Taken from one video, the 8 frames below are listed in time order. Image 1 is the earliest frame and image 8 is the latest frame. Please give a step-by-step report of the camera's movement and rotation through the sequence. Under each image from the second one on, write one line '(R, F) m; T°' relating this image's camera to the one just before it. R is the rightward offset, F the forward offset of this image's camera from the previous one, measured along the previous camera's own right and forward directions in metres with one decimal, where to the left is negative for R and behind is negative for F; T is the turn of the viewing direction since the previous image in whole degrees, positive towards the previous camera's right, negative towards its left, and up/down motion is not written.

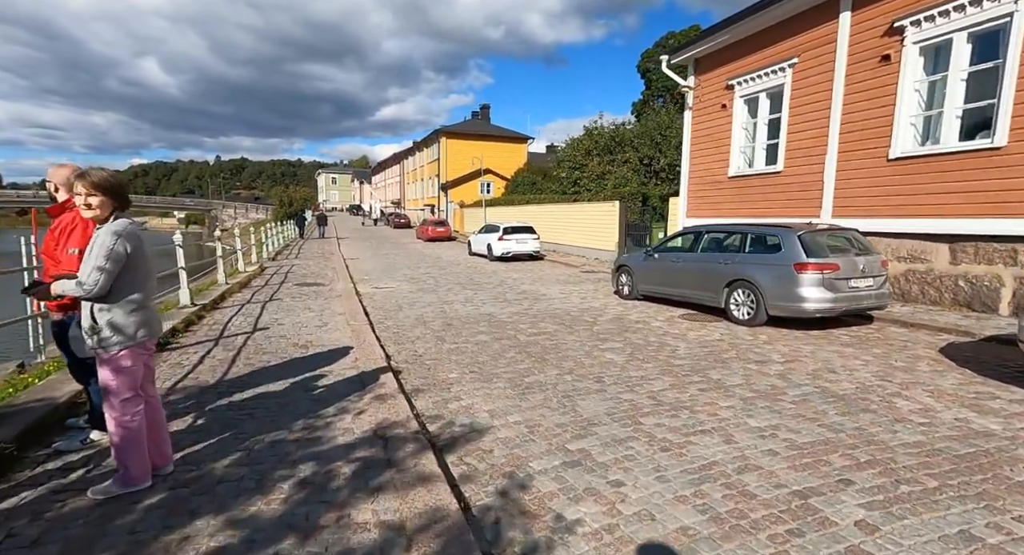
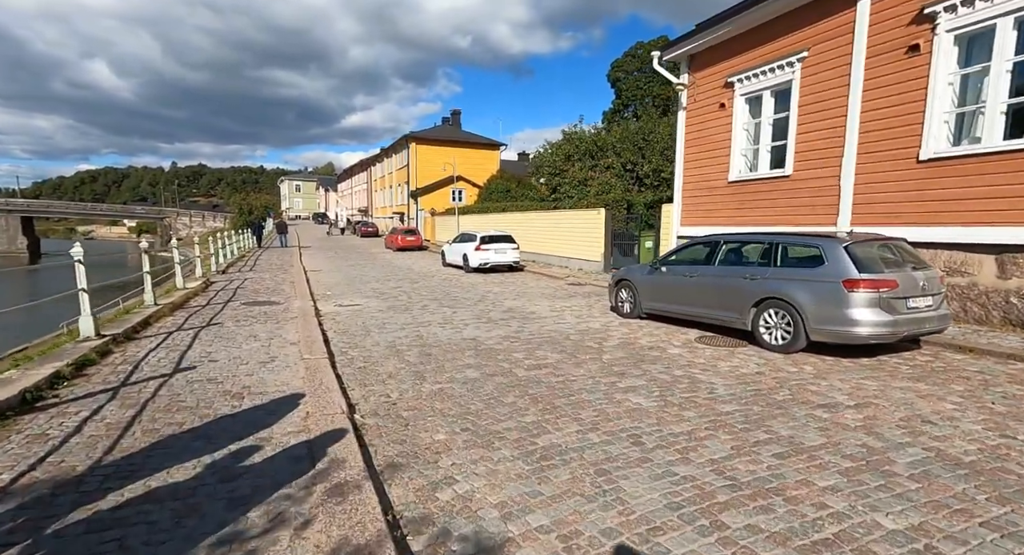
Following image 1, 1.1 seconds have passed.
(-0.3, +1.3) m; +3°
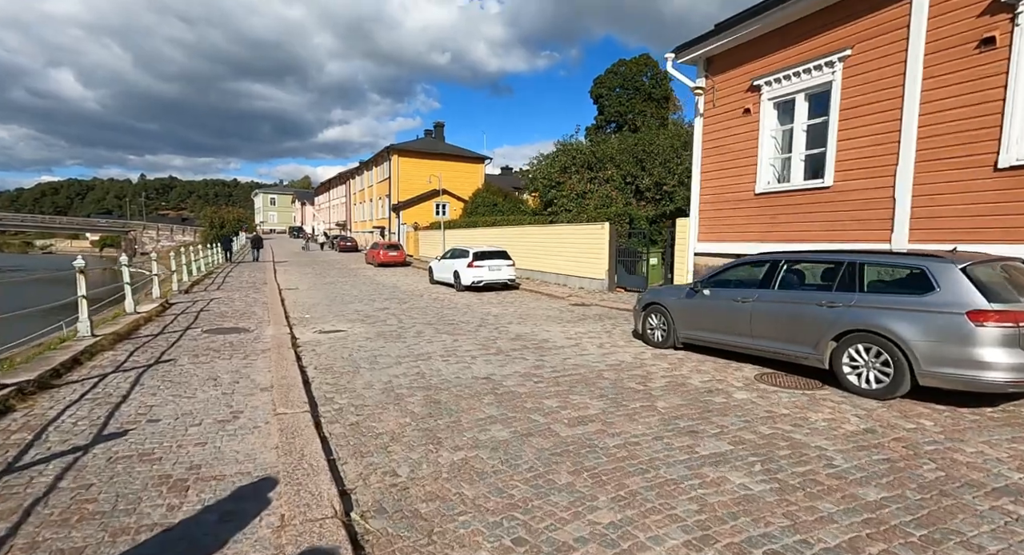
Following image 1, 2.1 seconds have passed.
(-0.5, +1.3) m; +2°
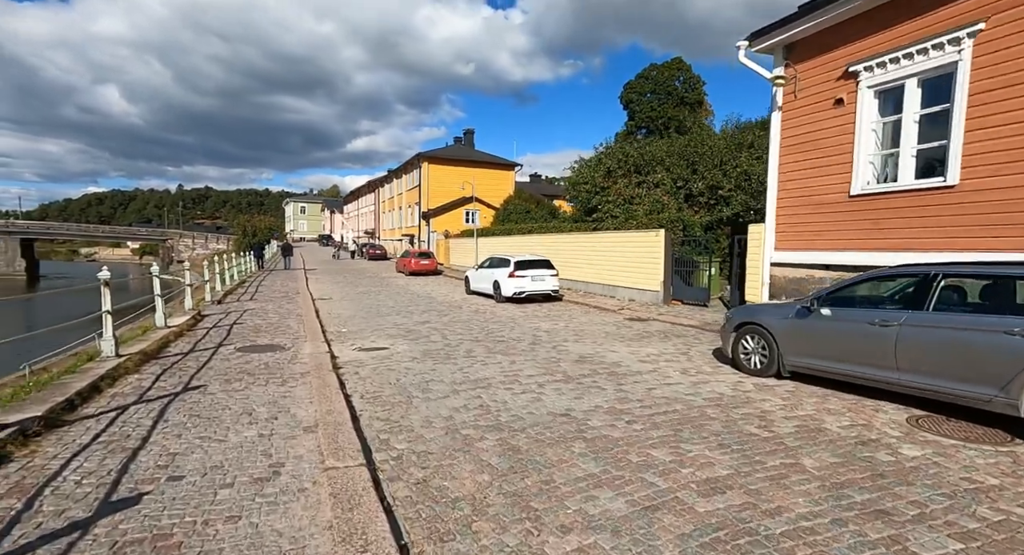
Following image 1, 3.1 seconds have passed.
(-0.6, +1.0) m; -3°
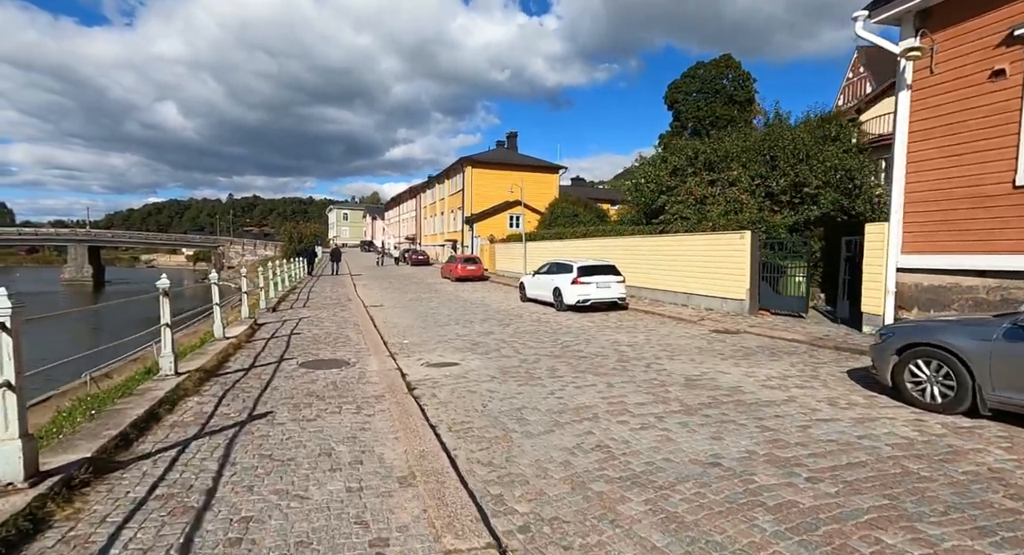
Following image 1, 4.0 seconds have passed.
(-0.8, +1.0) m; -4°
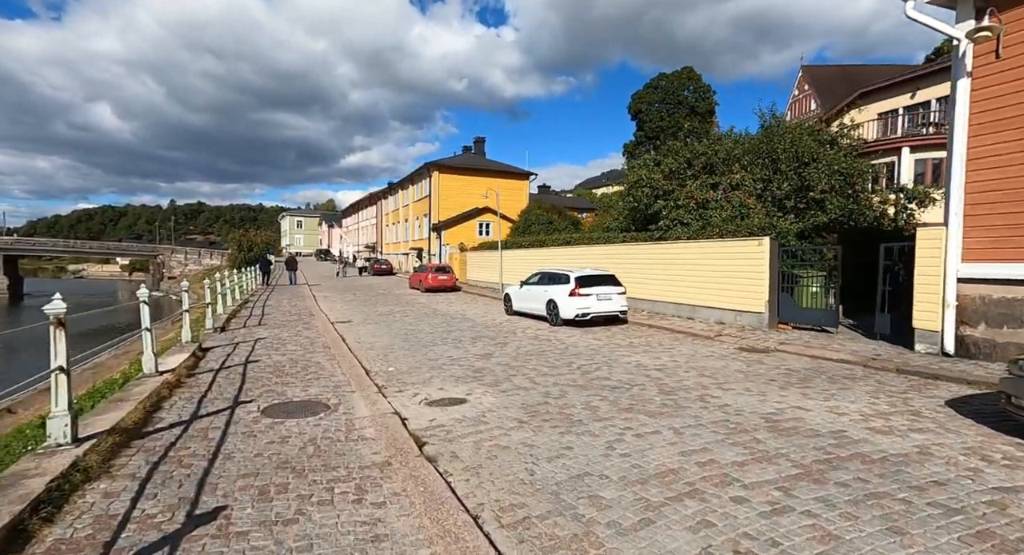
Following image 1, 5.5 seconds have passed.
(-0.8, +1.7) m; +5°
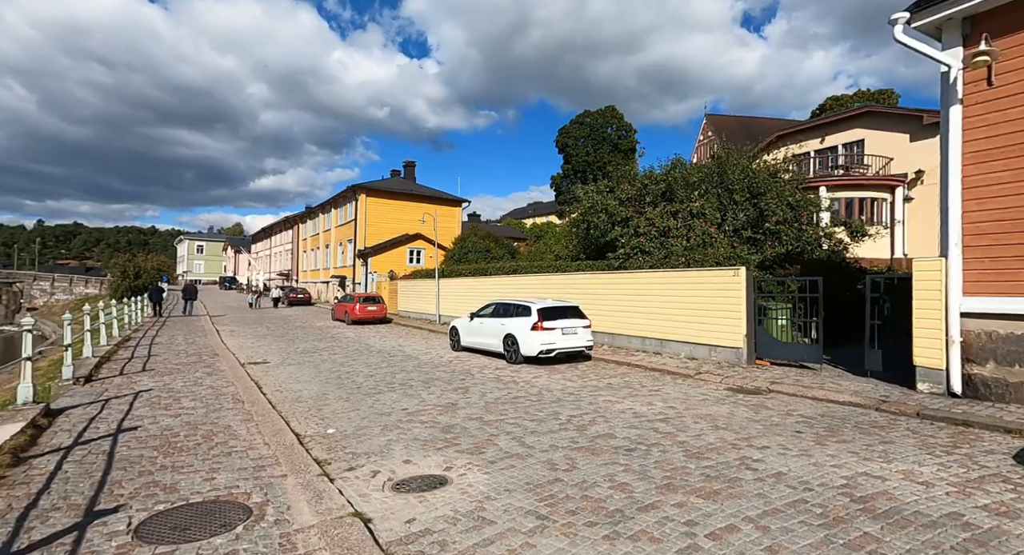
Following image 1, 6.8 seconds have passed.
(-0.8, +1.7) m; +9°
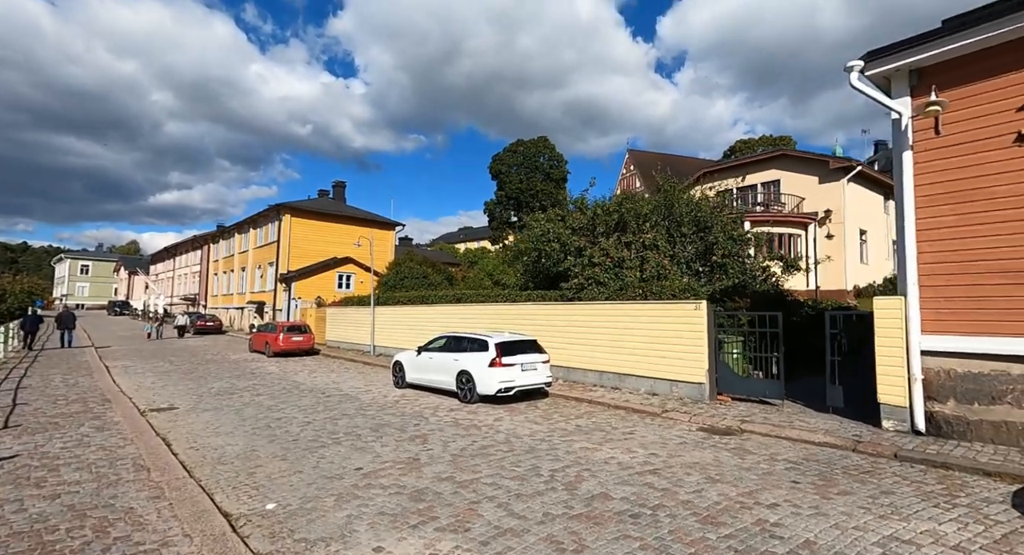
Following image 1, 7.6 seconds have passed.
(-0.6, +0.9) m; +8°
